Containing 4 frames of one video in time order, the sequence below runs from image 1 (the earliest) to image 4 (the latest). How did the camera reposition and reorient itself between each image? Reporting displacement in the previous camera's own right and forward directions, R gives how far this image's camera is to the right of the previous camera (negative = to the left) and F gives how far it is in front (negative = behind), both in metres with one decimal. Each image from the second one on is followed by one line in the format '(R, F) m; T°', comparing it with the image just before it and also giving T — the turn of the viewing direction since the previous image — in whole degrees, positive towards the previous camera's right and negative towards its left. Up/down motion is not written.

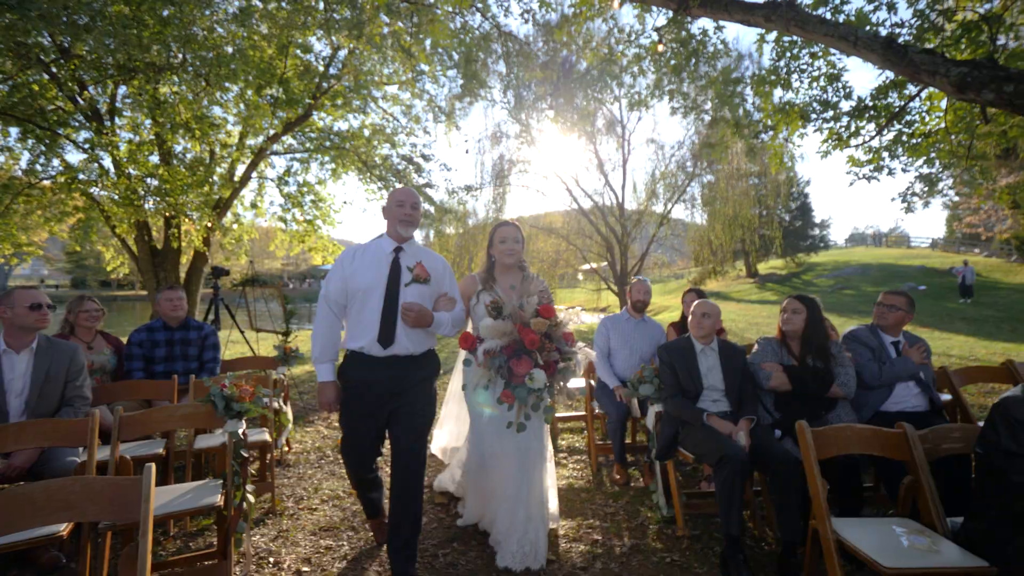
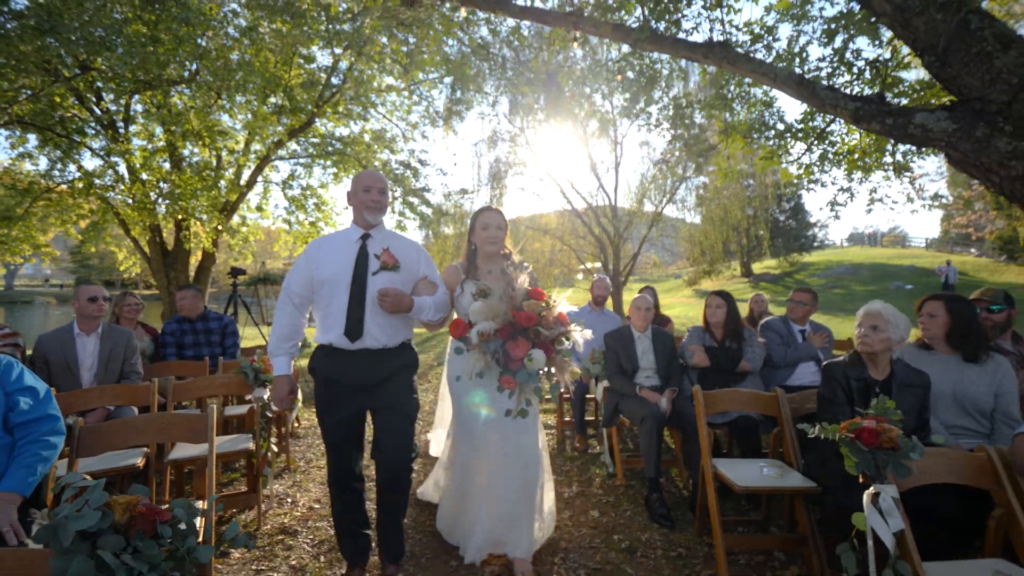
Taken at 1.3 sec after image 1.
(+0.3, -0.9) m; 0°
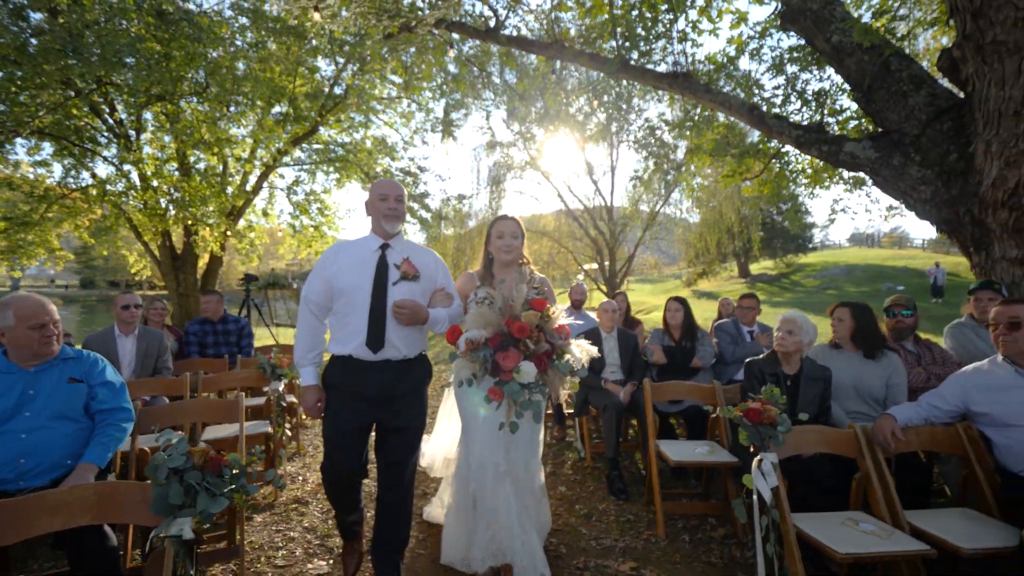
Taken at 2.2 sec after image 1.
(+0.2, -0.7) m; 0°
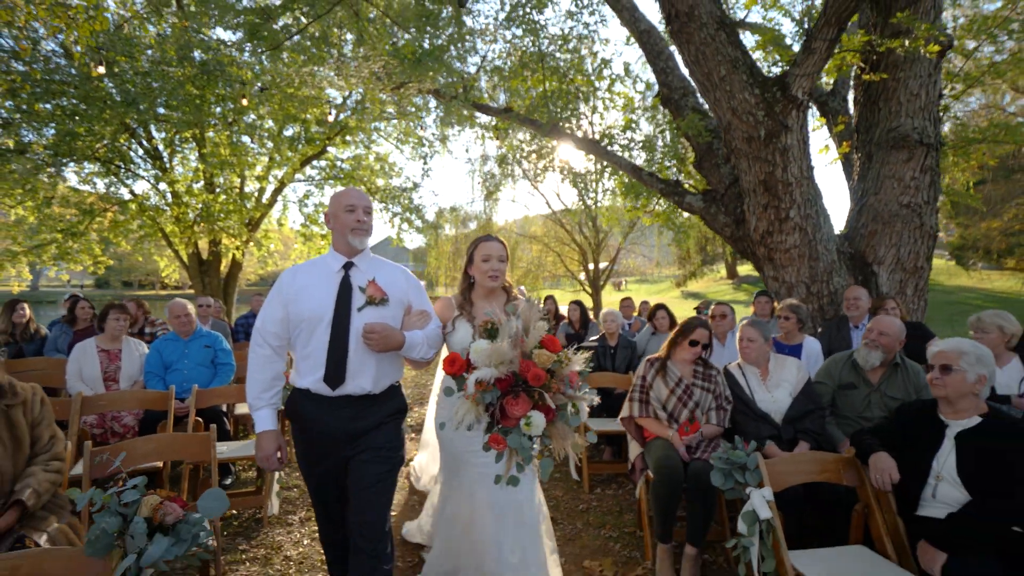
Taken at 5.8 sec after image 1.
(+0.8, -2.7) m; -1°
